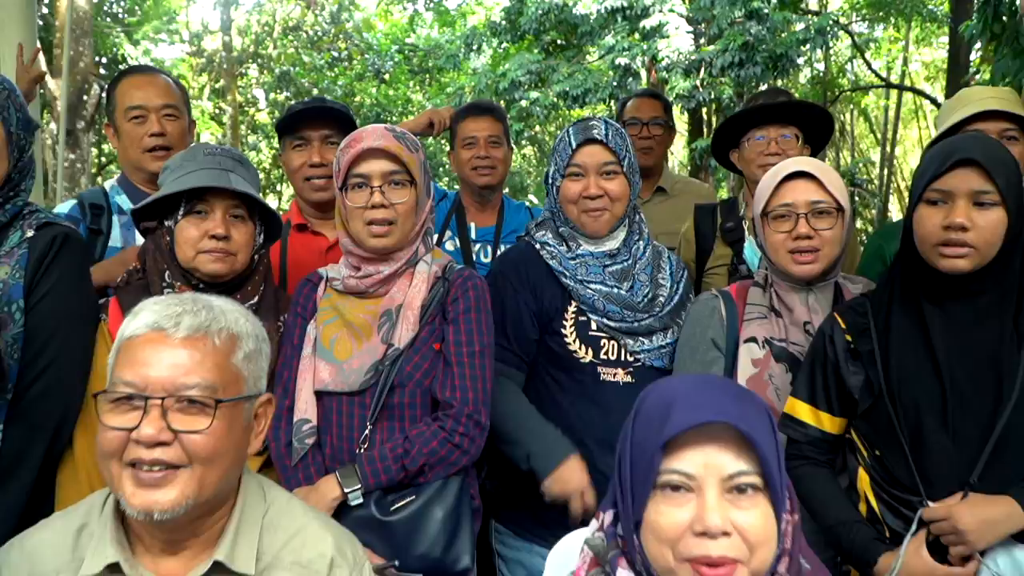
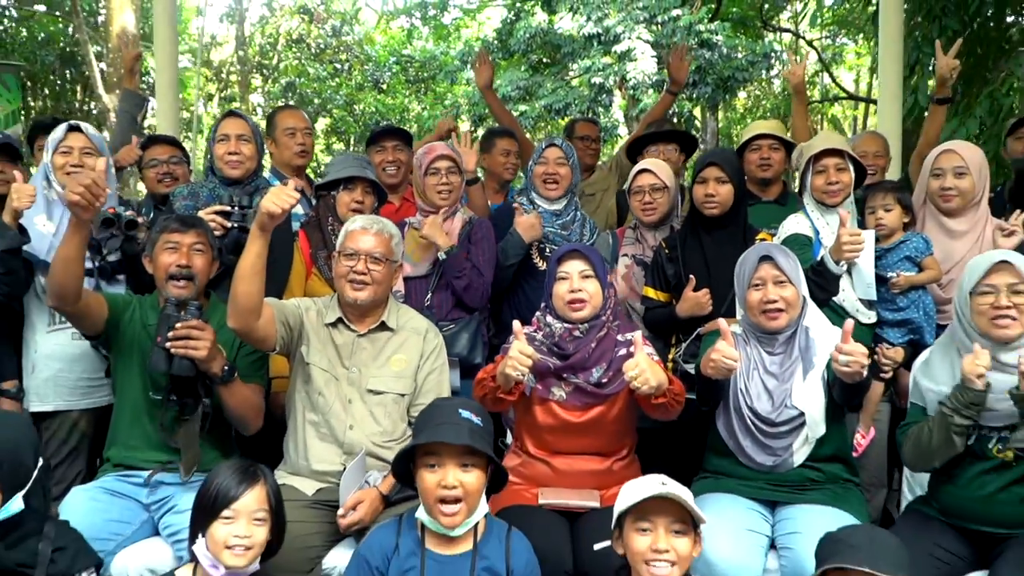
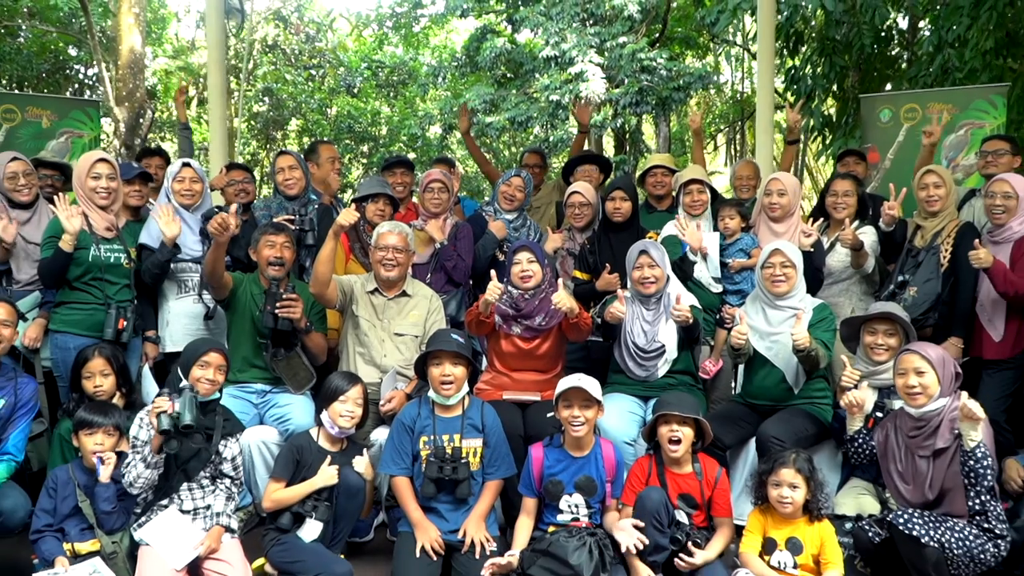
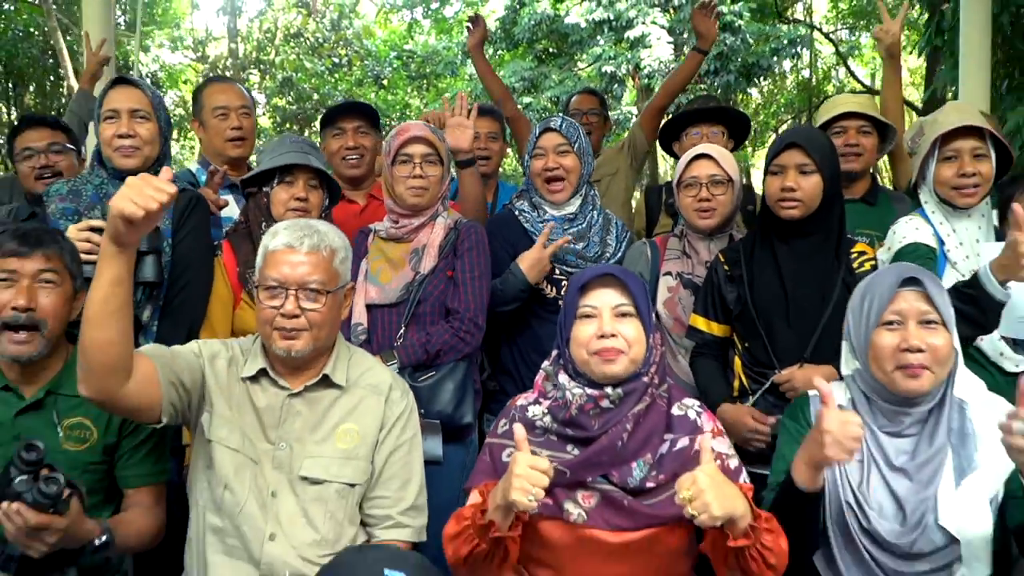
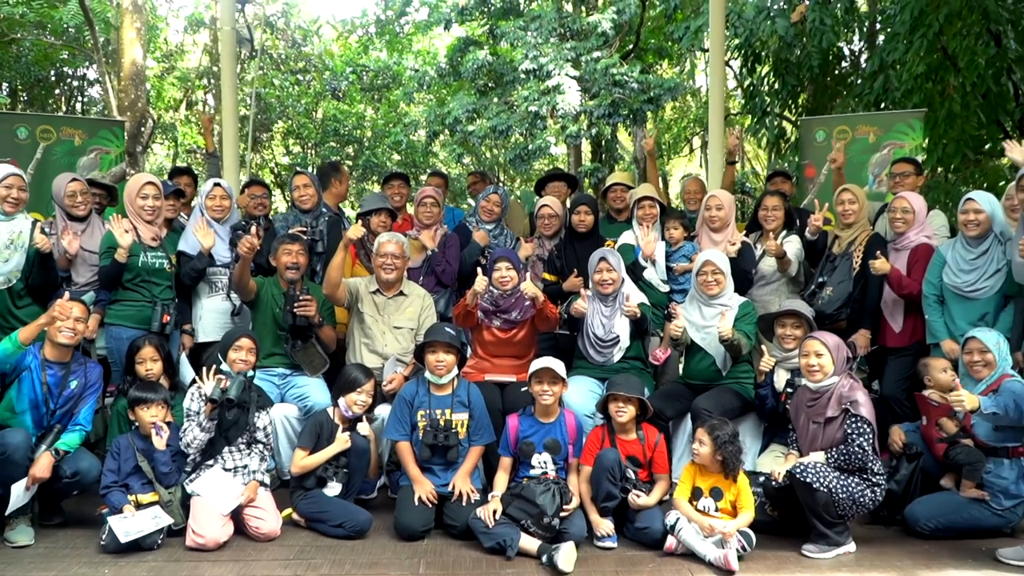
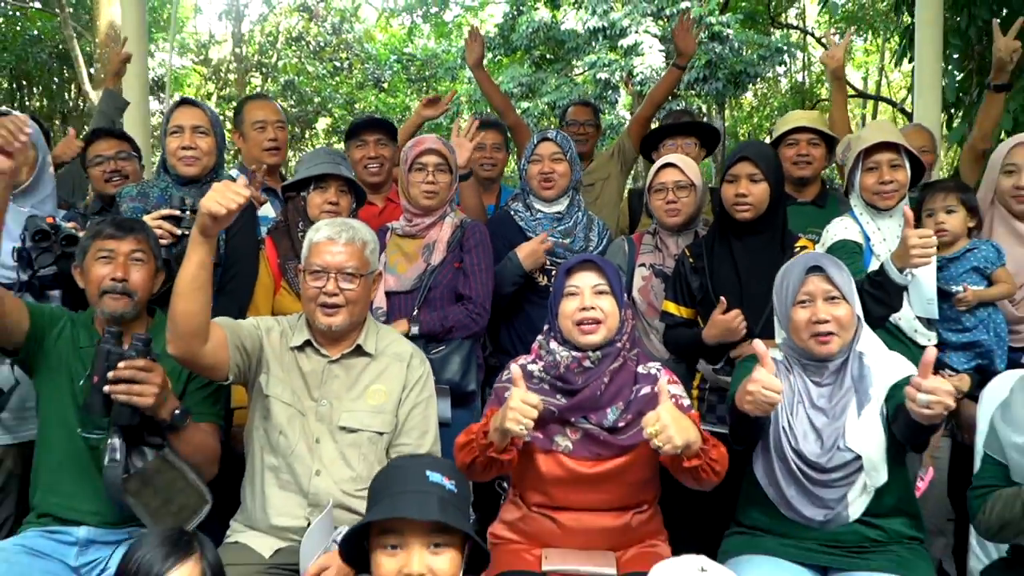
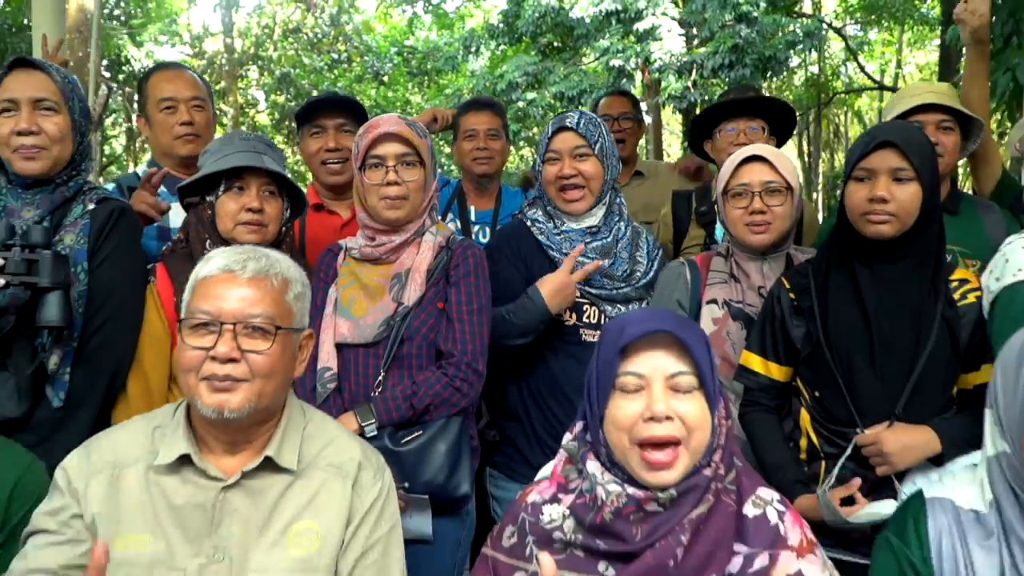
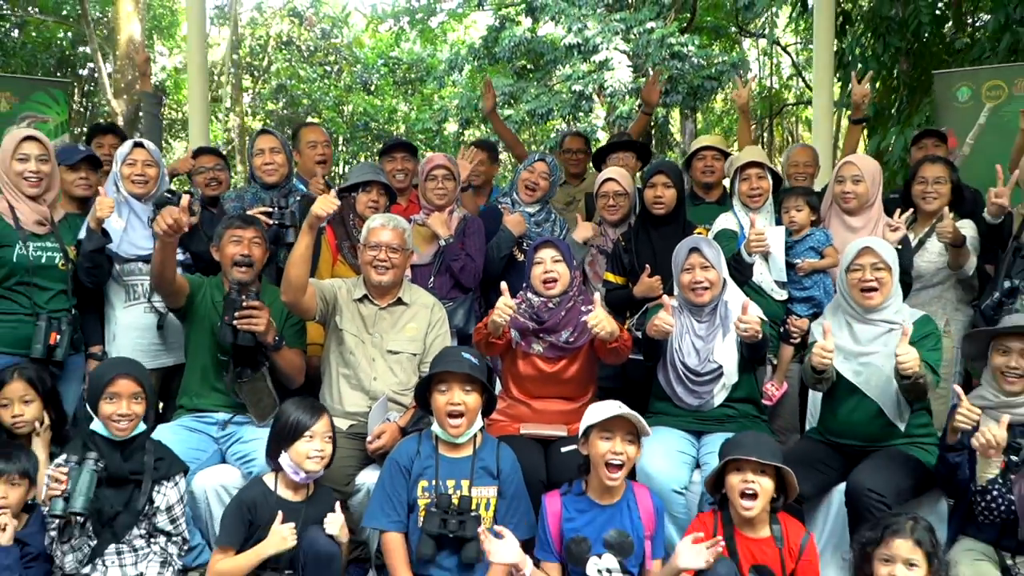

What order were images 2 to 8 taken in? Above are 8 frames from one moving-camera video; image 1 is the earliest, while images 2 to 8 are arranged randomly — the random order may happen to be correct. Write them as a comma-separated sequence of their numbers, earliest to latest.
7, 4, 6, 2, 8, 3, 5
